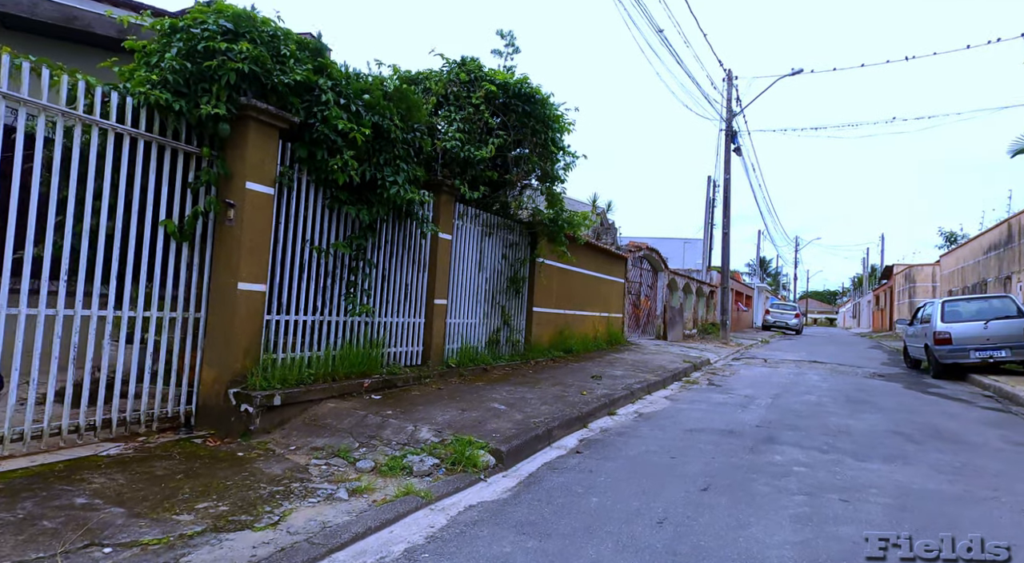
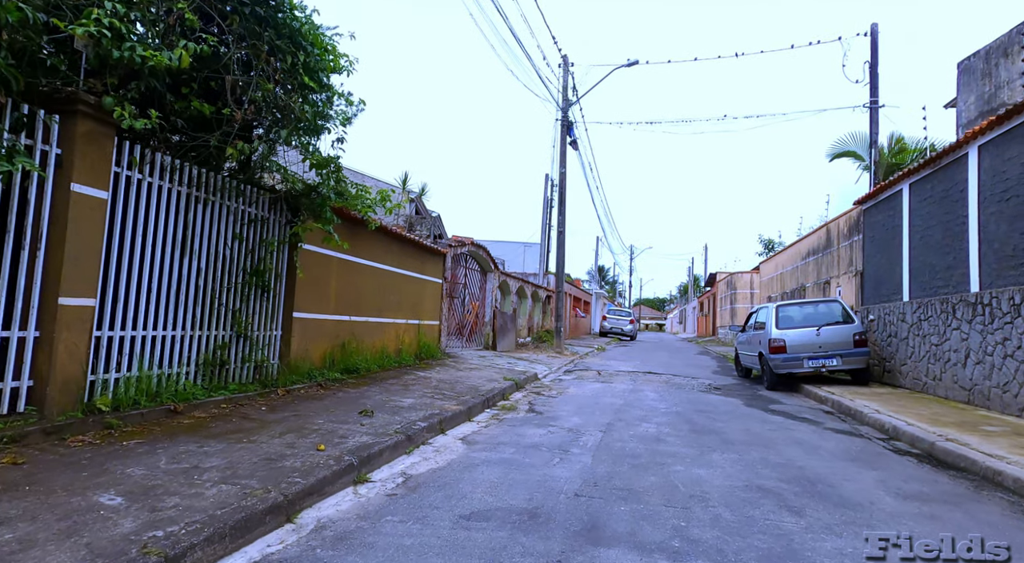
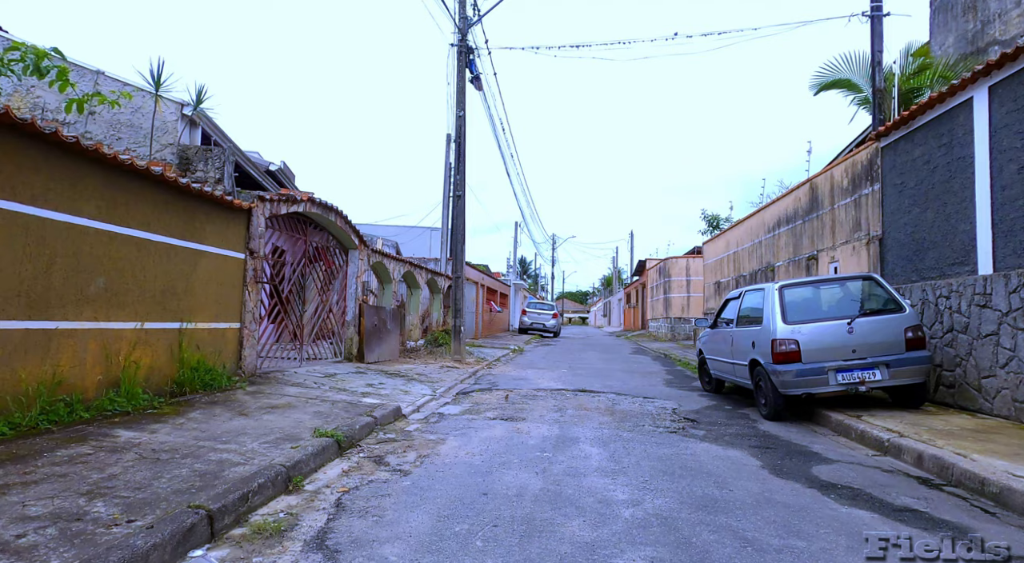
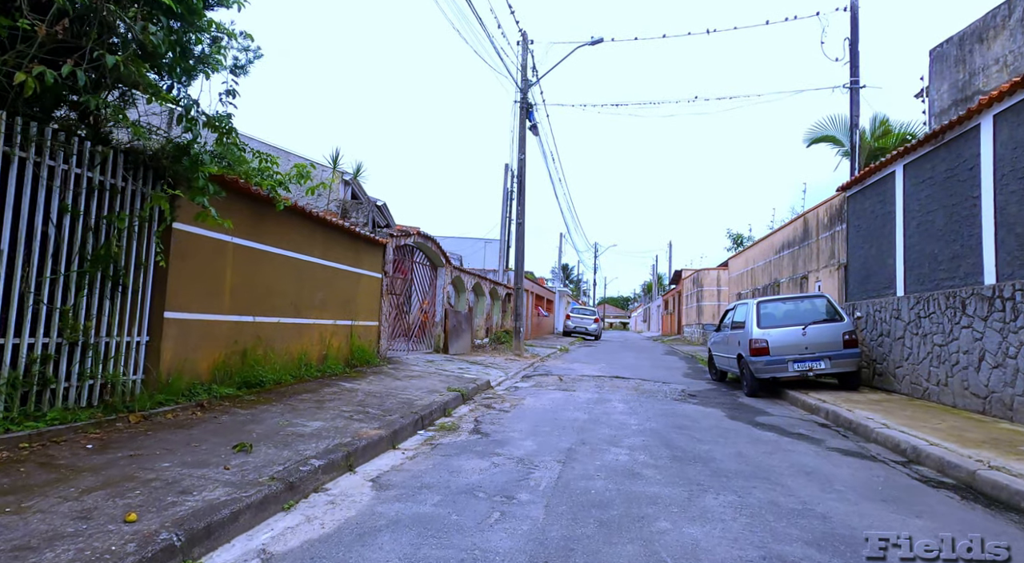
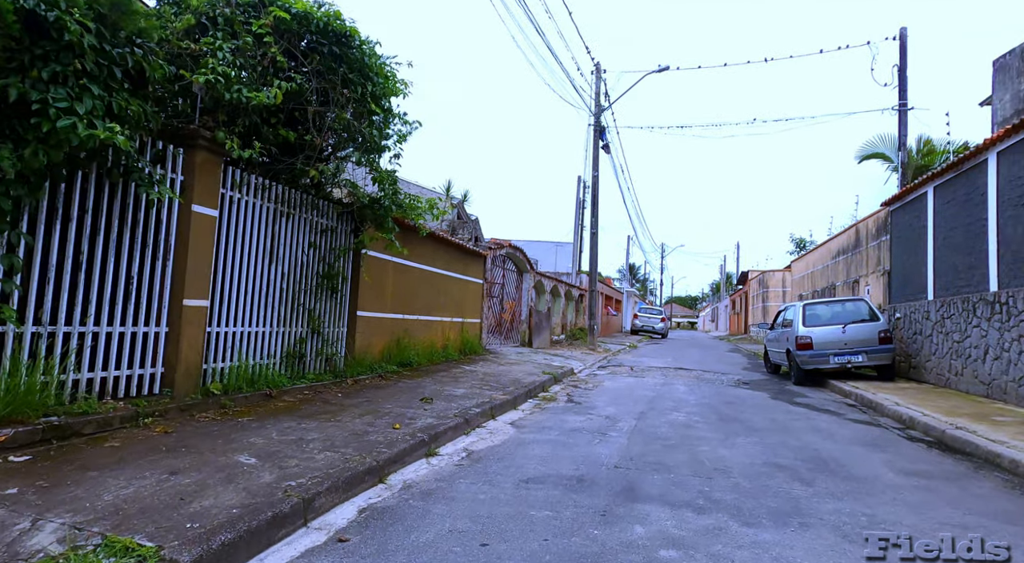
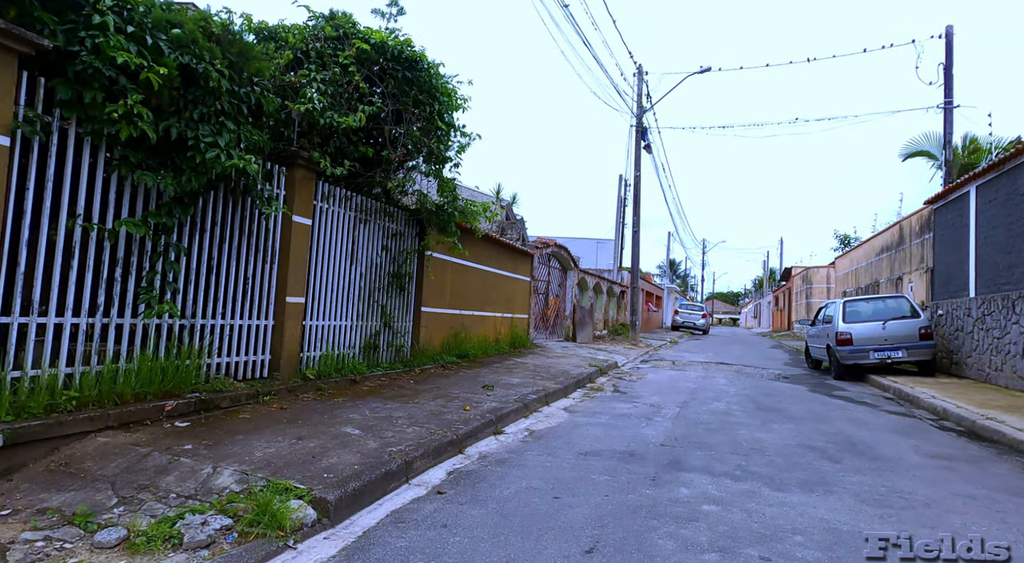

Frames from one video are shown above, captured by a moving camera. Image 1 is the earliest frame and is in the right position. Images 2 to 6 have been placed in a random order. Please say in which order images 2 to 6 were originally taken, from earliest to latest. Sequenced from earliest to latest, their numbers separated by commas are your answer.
6, 5, 2, 4, 3
